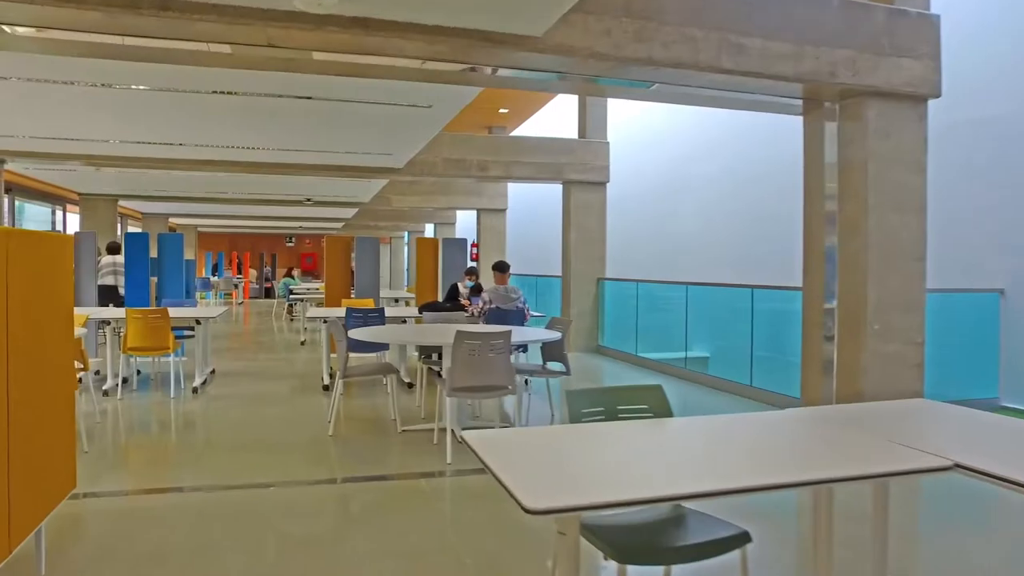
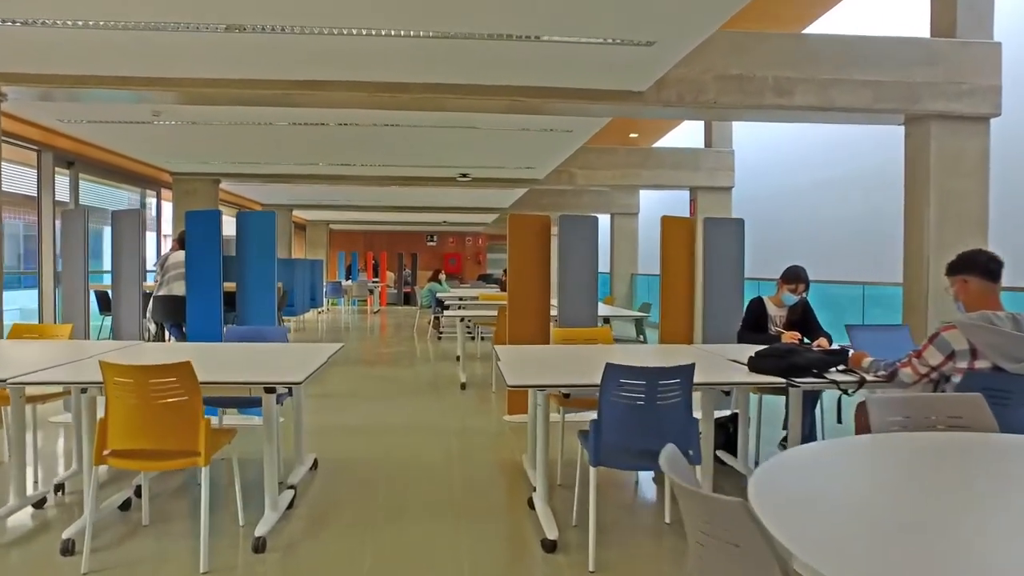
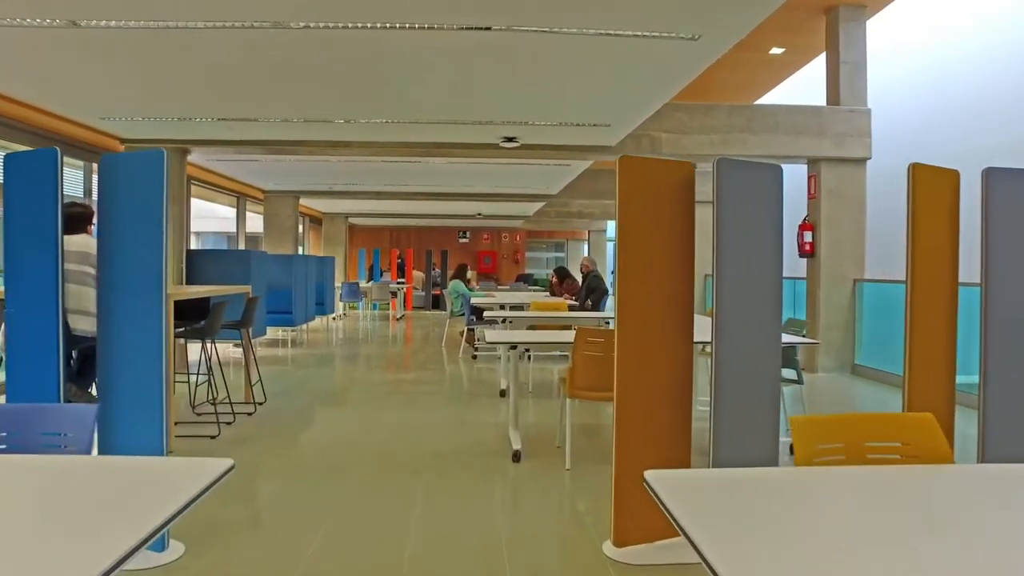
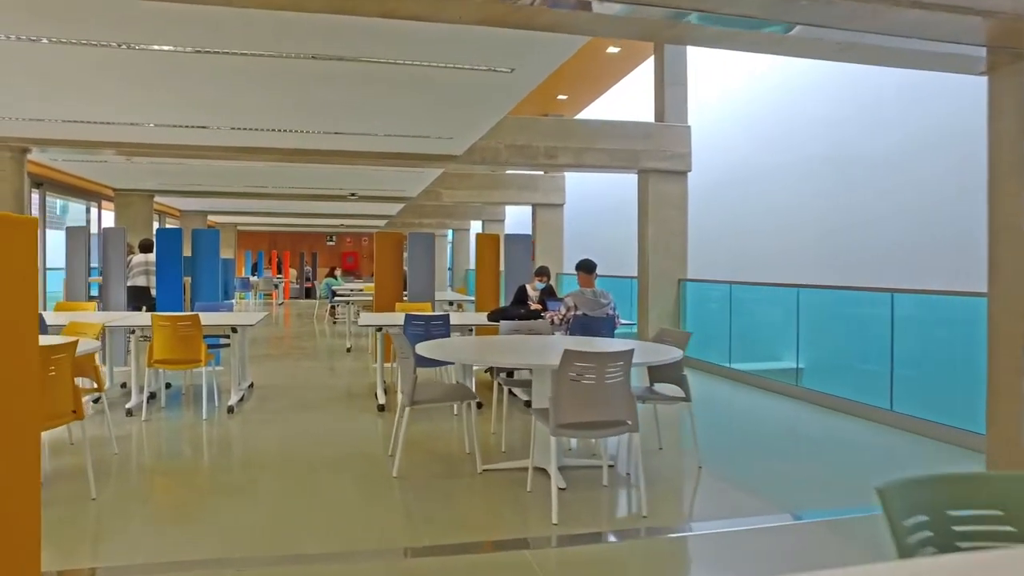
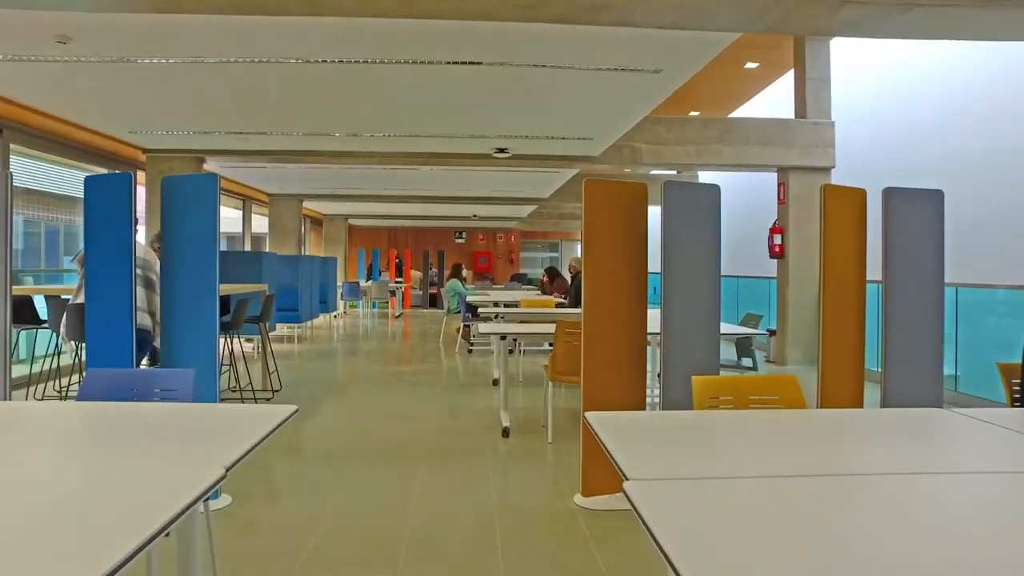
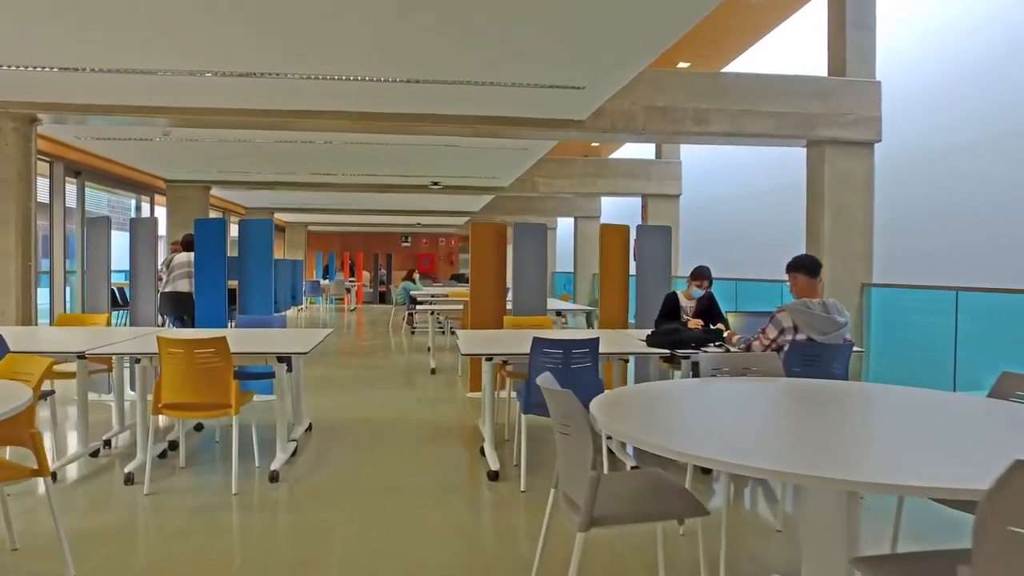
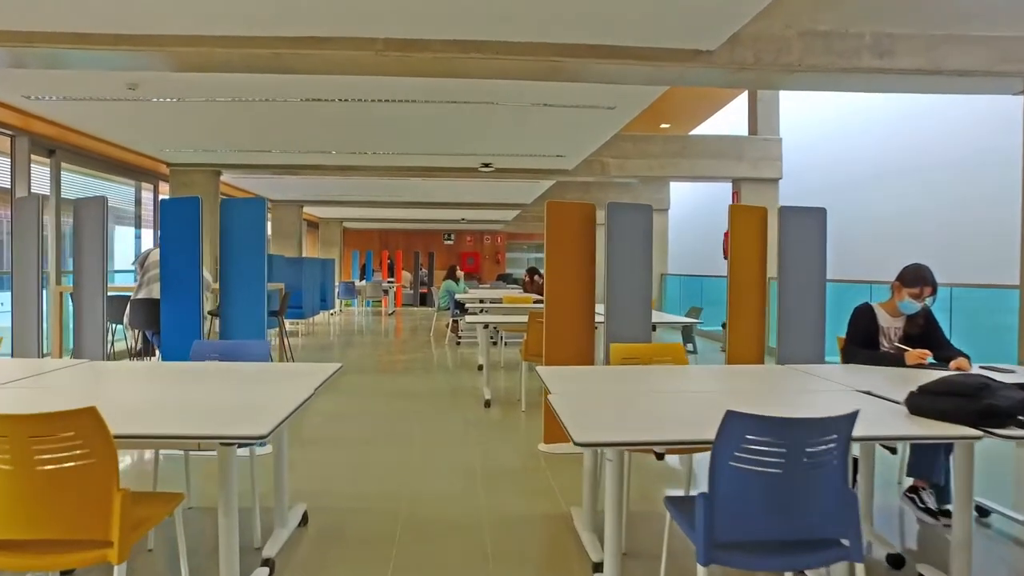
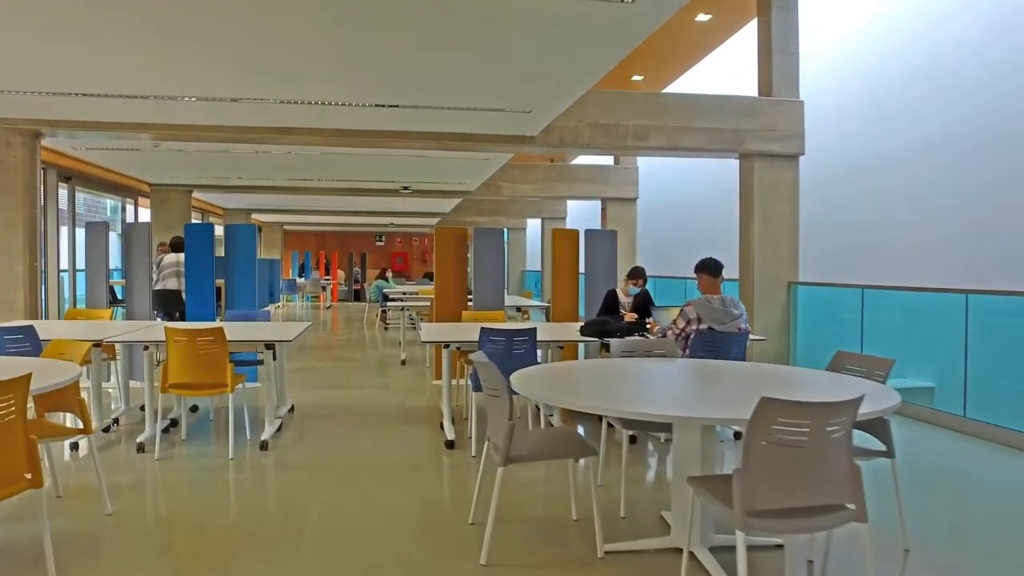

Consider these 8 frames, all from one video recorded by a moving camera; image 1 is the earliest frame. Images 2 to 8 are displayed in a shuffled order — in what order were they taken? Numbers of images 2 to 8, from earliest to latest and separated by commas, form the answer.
4, 8, 6, 2, 7, 5, 3
